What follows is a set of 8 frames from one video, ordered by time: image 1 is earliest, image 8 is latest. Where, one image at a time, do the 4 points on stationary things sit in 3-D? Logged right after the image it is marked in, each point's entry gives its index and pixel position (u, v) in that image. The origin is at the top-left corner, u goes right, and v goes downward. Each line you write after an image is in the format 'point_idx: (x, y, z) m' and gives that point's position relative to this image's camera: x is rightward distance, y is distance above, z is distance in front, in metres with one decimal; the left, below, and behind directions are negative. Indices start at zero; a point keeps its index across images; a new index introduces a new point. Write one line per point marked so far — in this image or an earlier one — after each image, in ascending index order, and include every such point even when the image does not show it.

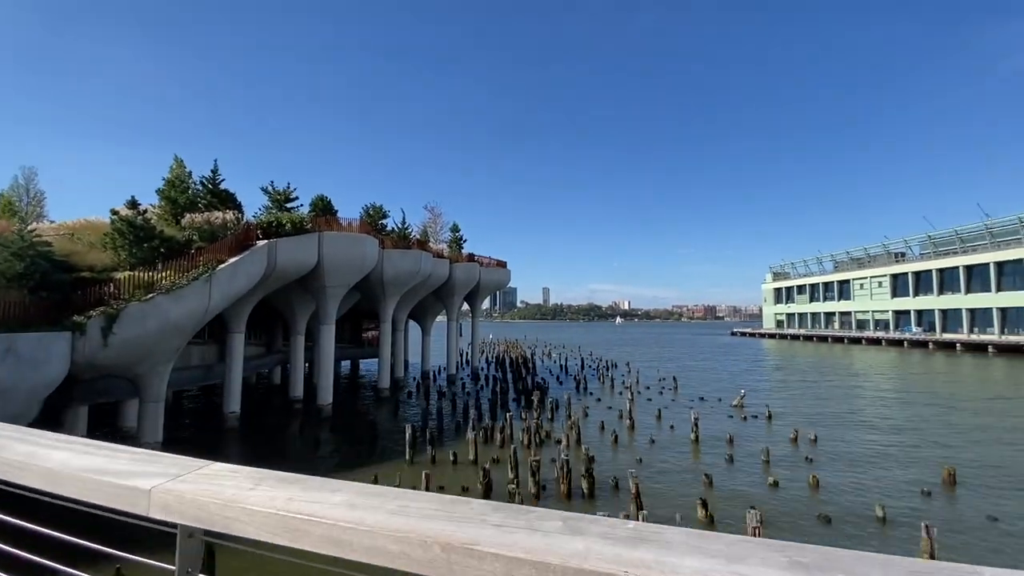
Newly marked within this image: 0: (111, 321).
0: (-15.3, -1.3, +18.4) m
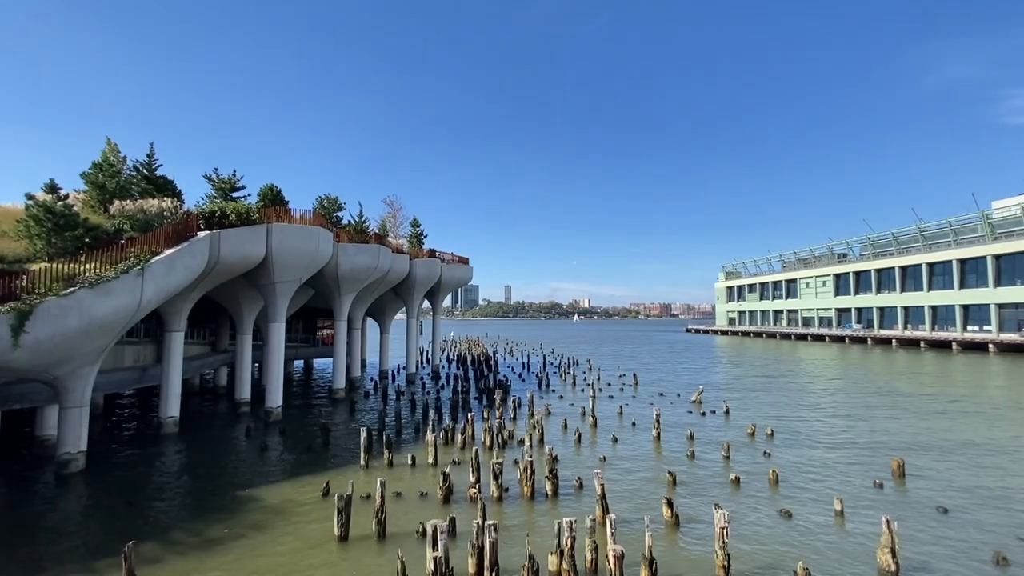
0: (-16.6, -1.0, +16.4) m
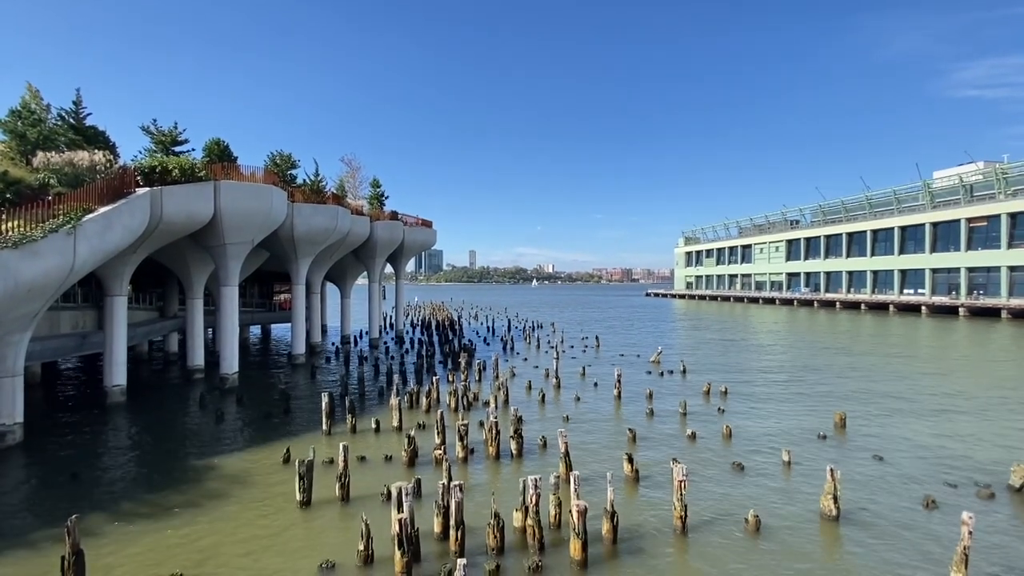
0: (-17.8, +0.2, +14.9) m
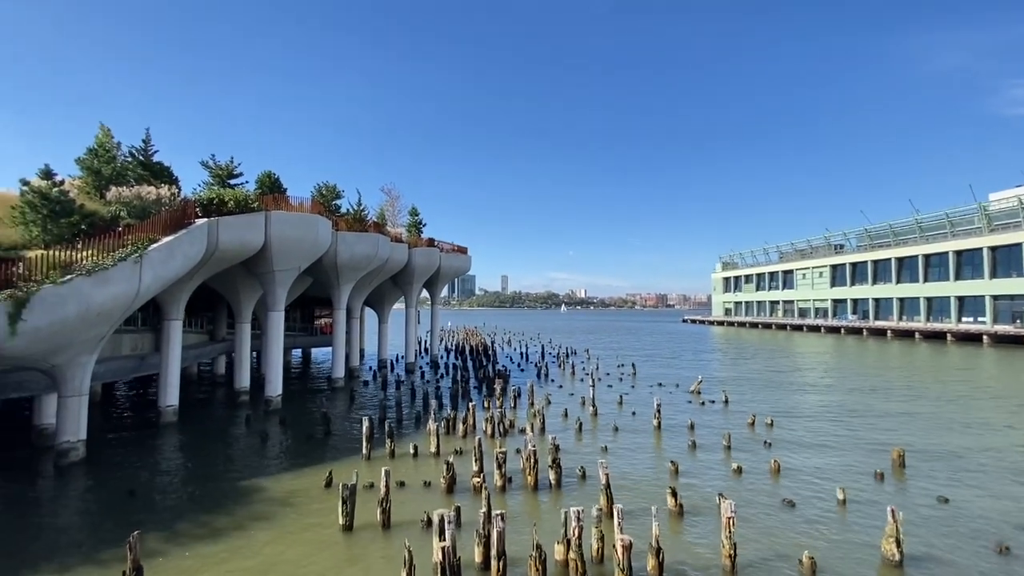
0: (-16.5, -0.6, +16.2) m
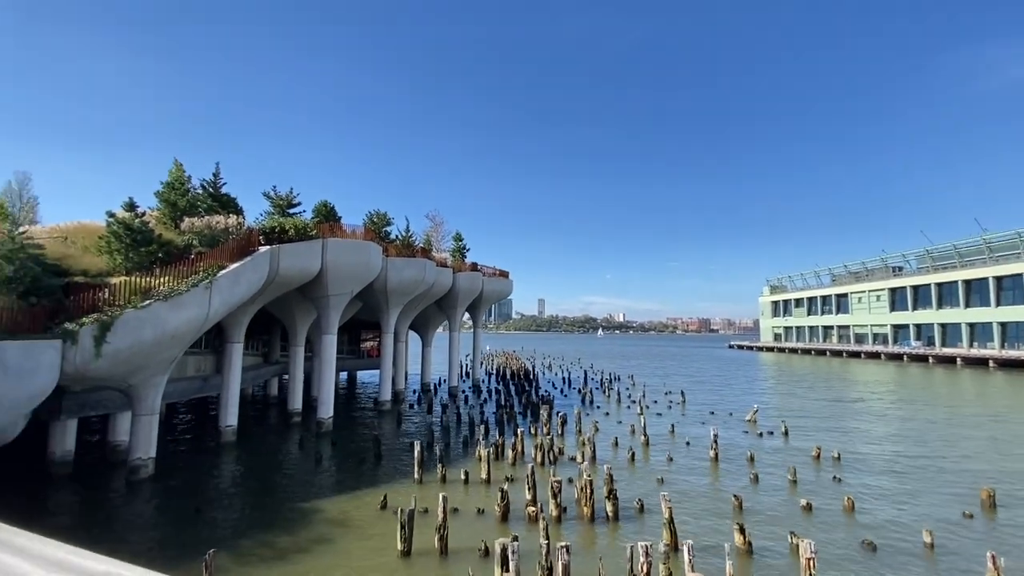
0: (-14.6, -1.5, +17.3) m
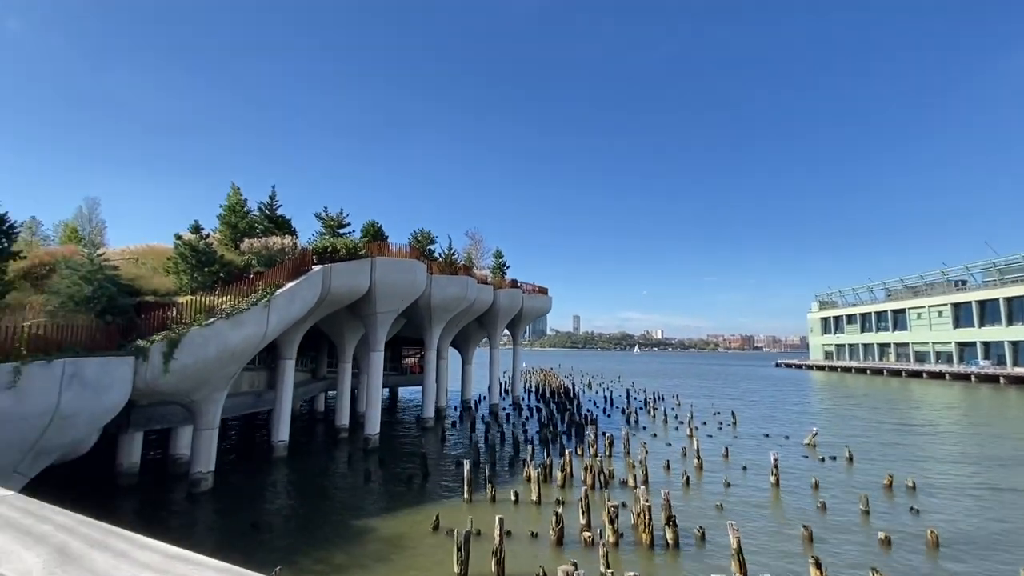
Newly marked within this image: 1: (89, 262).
0: (-12.7, -2.2, +18.1) m
1: (-16.4, +1.0, +18.8) m
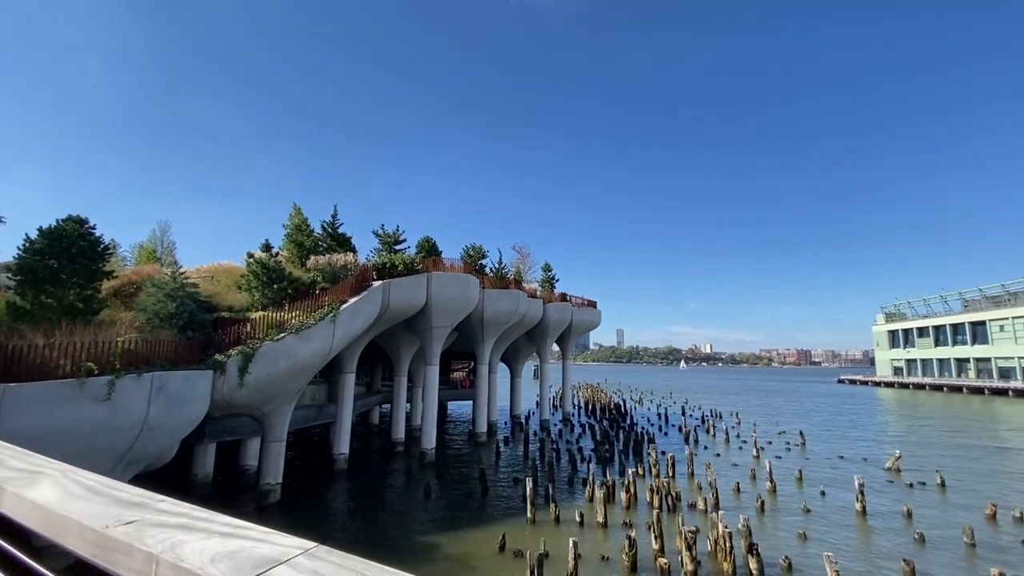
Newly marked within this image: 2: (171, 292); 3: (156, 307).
0: (-10.3, -2.8, +18.8) m
1: (-13.9, +0.3, +19.8) m
2: (-13.7, -0.2, +19.5) m
3: (-14.2, -0.8, +19.2) m
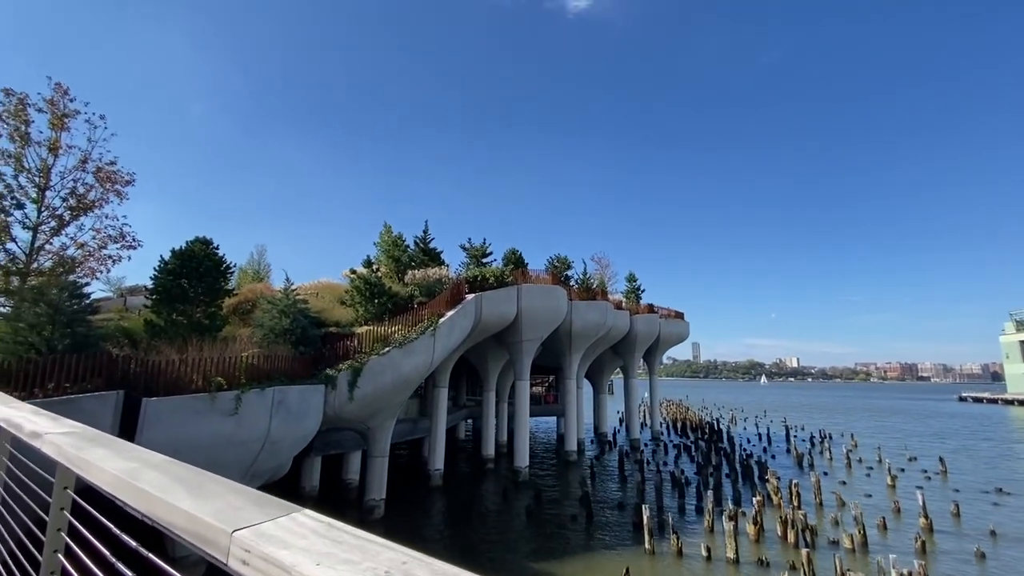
0: (-6.1, -3.4, +18.8) m
1: (-9.6, -0.4, +20.5) m
2: (-9.5, -0.8, +20.1) m
3: (-9.9, -1.4, +19.9) m
